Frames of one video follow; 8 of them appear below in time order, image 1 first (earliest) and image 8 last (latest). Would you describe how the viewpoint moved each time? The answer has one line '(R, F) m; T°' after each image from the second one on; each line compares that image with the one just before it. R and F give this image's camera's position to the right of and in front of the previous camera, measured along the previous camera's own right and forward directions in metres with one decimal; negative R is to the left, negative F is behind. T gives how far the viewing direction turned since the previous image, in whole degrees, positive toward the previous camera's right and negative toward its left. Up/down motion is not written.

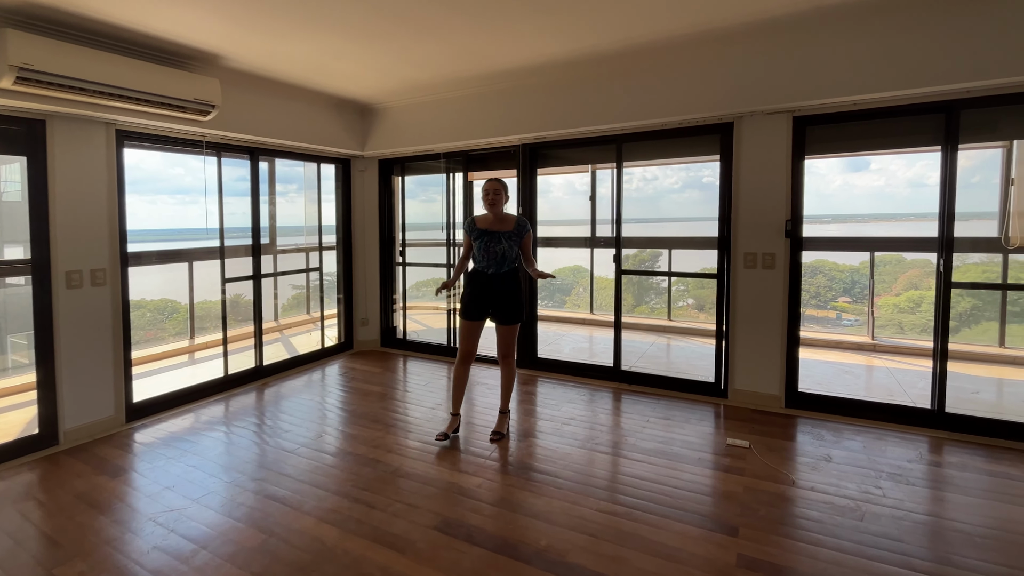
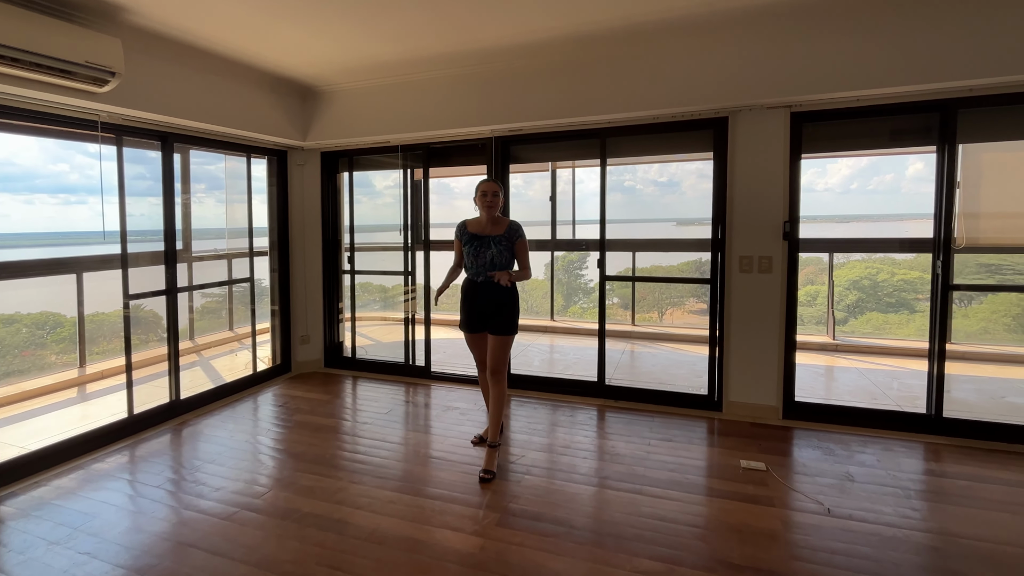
(-0.3, +0.5) m; +8°
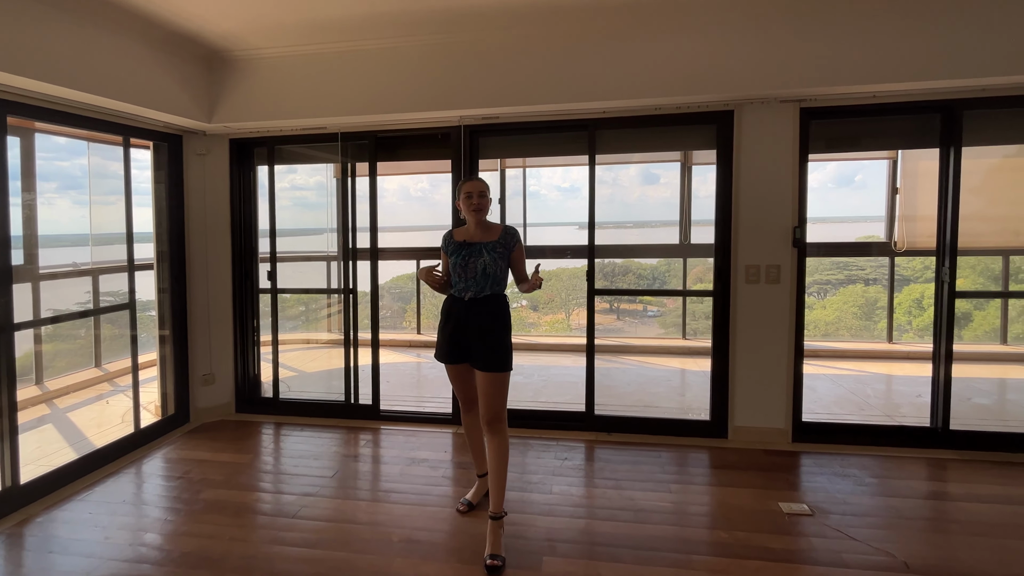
(-0.4, +0.6) m; +11°
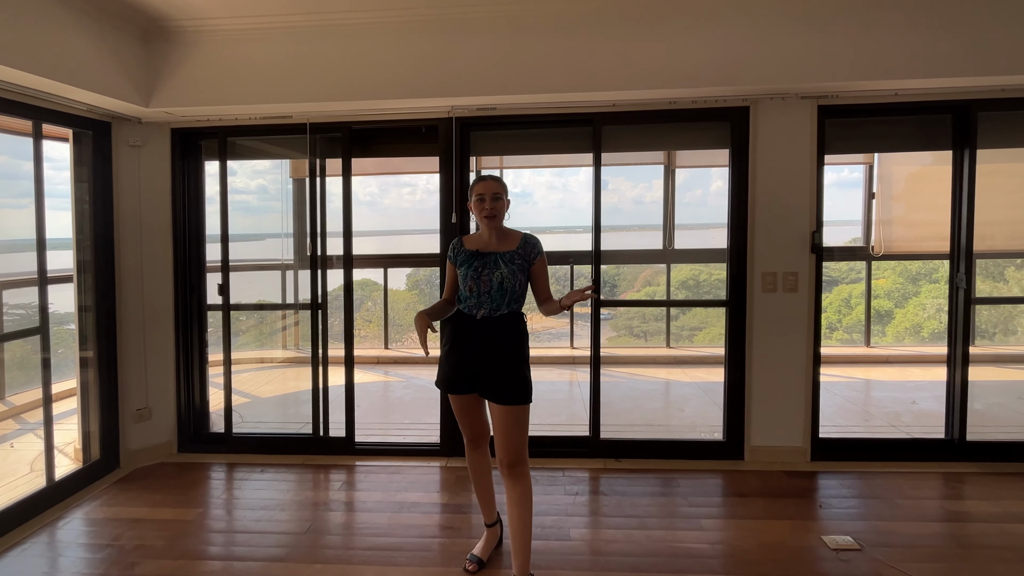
(-0.2, +0.3) m; +6°
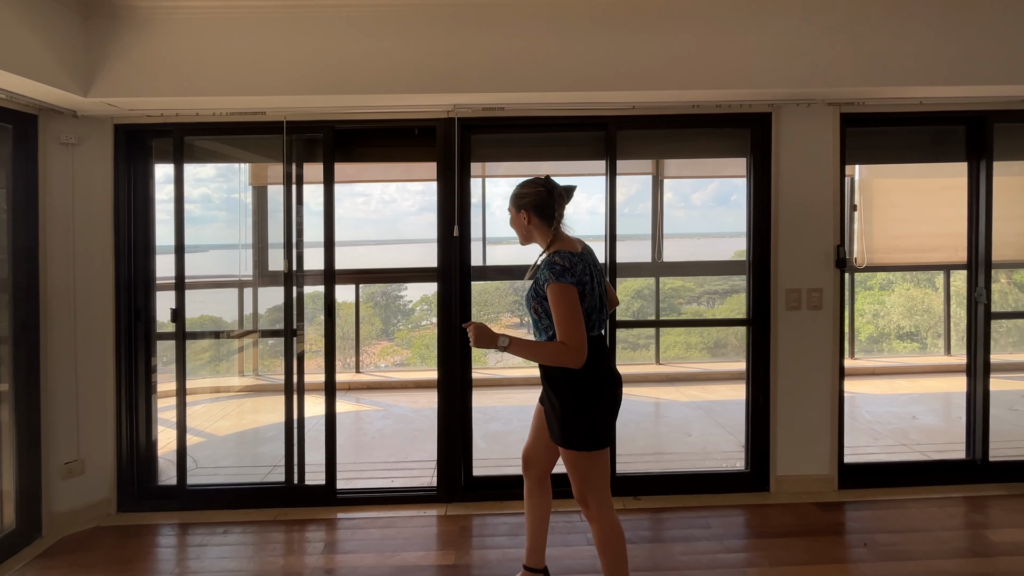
(-0.2, +0.3) m; +5°
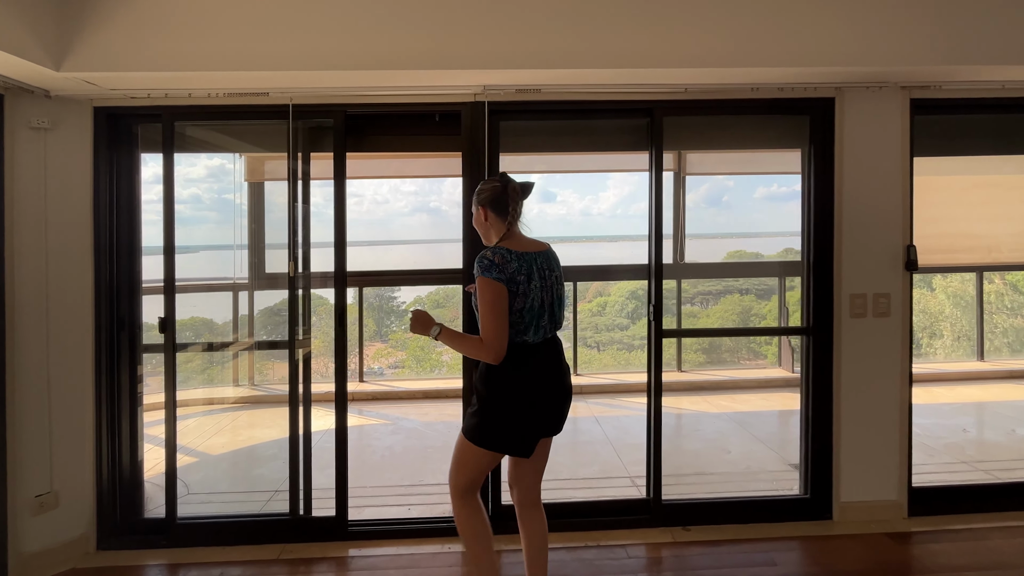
(-0.2, +0.3) m; +1°
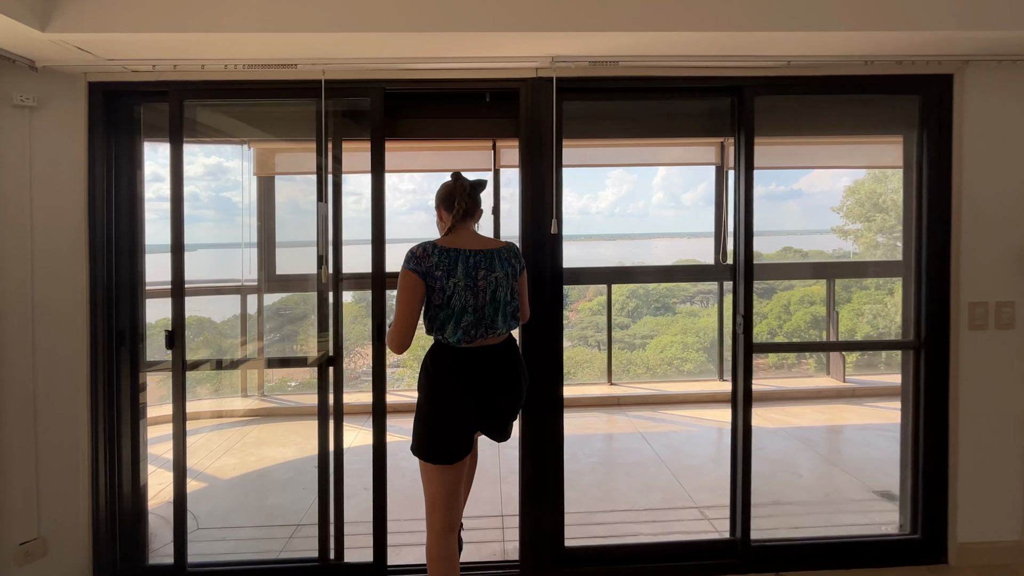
(-0.3, +0.3) m; 0°
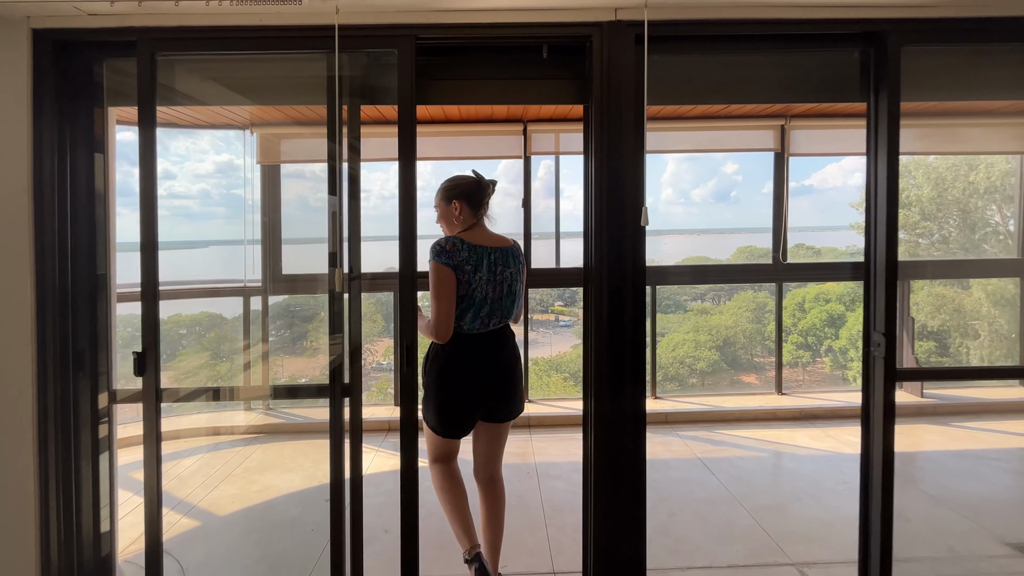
(-0.2, +0.4) m; -1°
